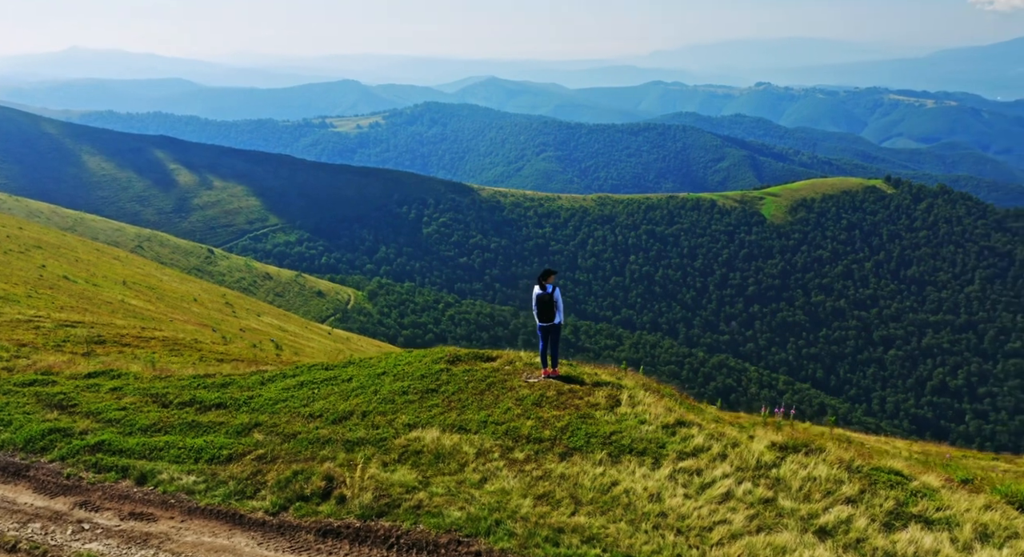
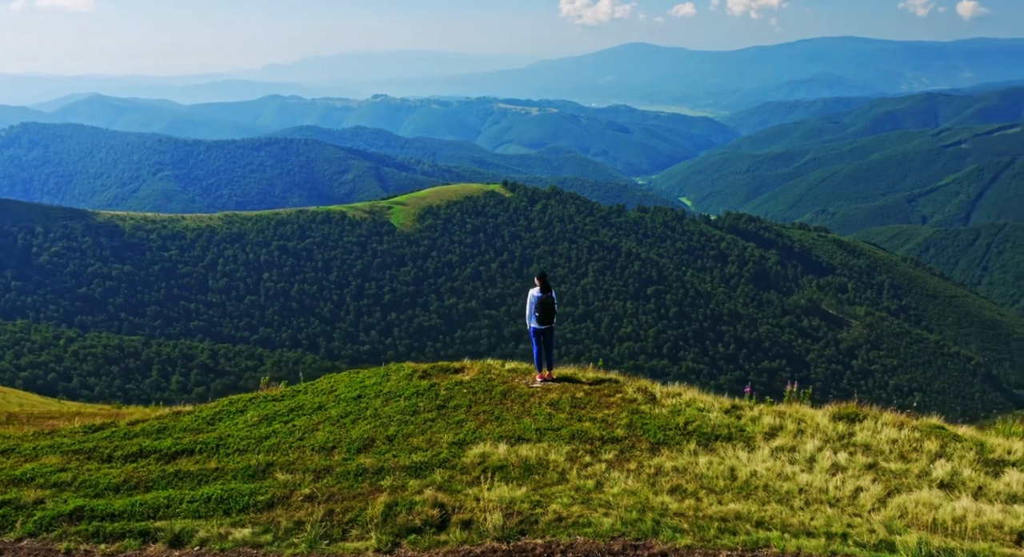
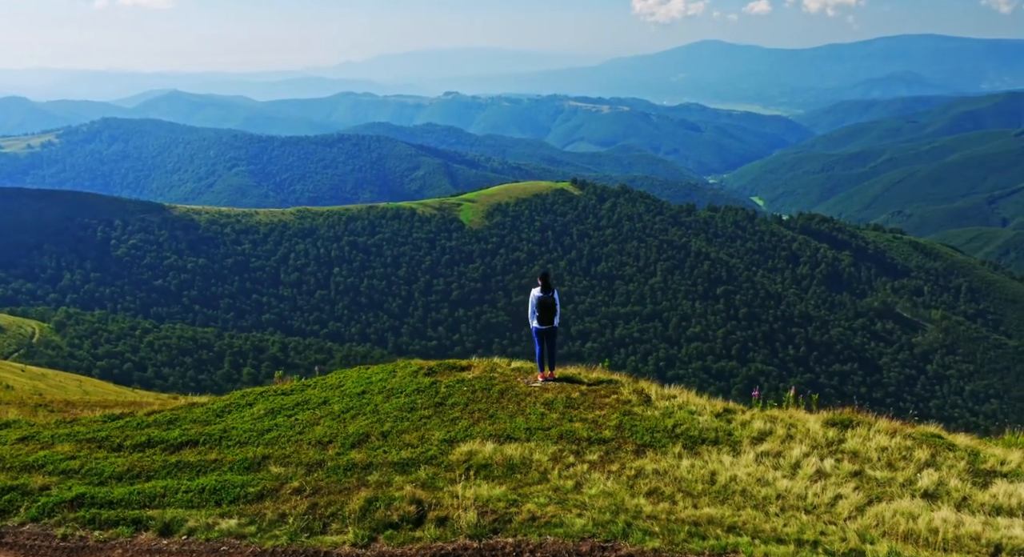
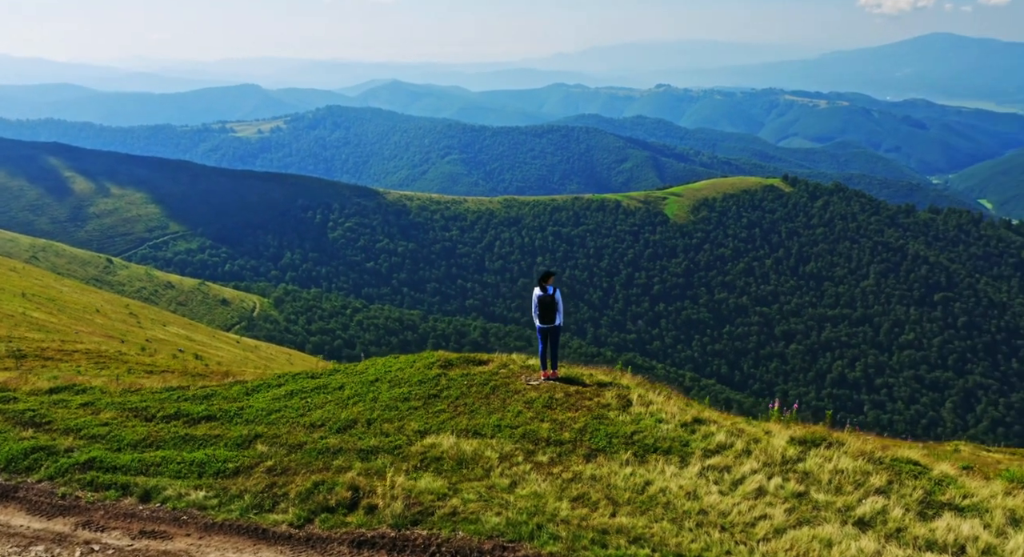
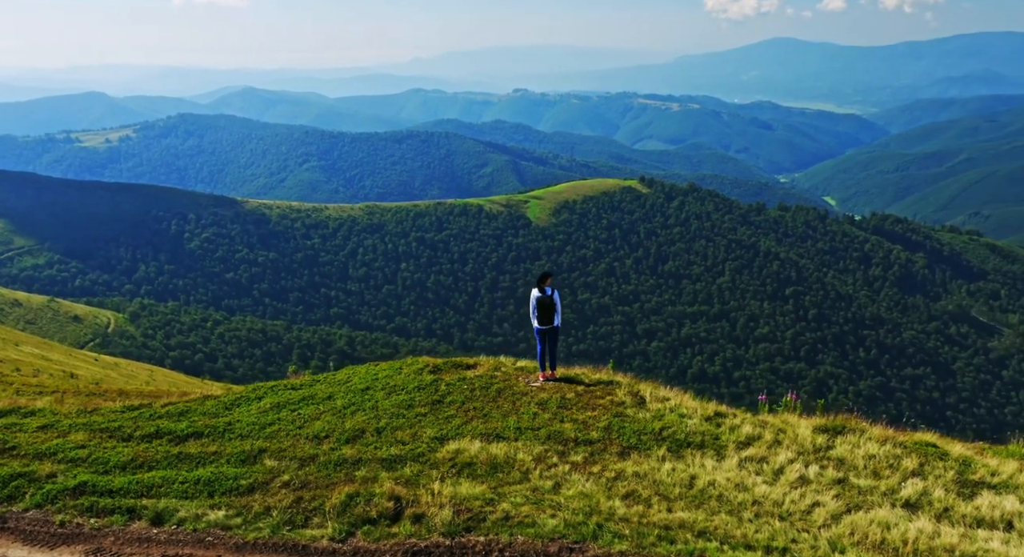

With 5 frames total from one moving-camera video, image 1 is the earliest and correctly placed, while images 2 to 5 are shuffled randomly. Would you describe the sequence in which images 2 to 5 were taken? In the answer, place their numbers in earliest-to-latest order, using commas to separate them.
4, 5, 3, 2
